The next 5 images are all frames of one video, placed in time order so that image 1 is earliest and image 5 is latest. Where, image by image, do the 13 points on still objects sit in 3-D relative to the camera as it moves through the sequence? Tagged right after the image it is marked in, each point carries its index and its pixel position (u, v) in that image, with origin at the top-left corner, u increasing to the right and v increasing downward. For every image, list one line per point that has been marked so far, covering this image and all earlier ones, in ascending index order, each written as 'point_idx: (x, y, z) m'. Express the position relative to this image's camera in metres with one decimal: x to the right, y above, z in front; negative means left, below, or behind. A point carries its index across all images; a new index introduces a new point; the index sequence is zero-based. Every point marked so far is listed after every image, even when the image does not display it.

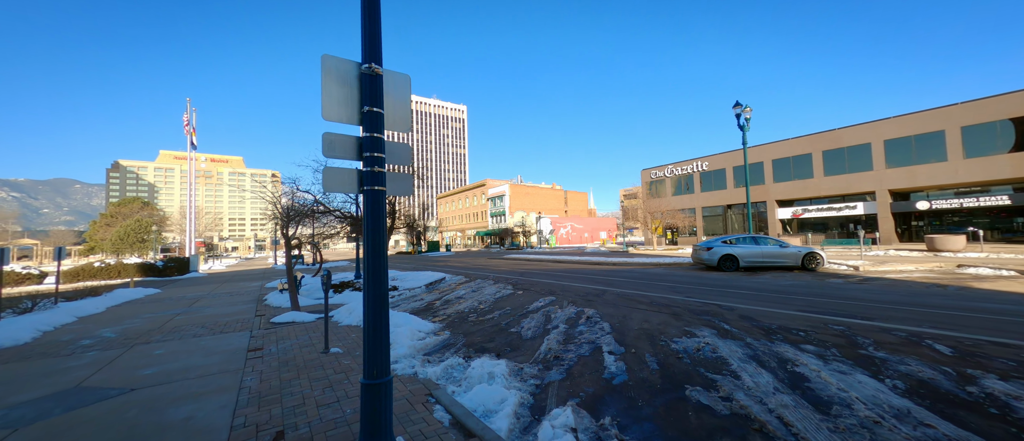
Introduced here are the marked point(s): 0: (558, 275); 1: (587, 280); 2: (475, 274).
0: (+1.9, -2.2, +14.1) m
1: (+2.7, -2.1, +12.3) m
2: (-1.6, -2.4, +15.6) m
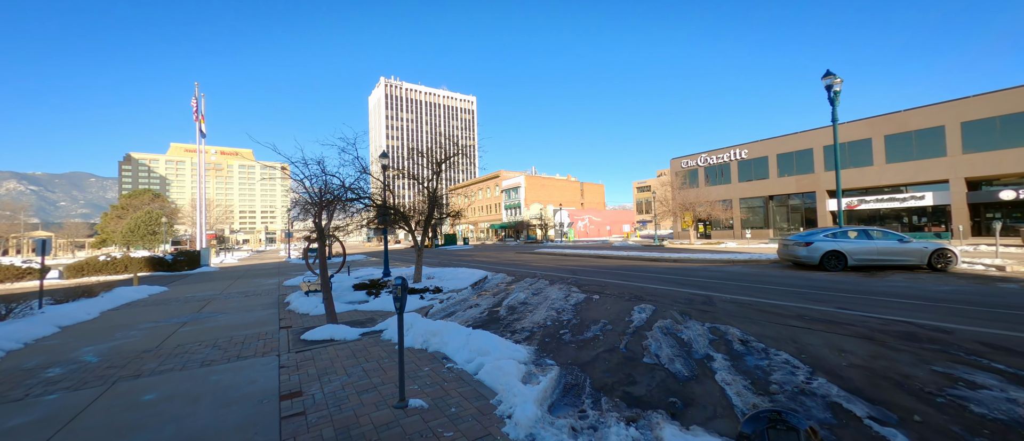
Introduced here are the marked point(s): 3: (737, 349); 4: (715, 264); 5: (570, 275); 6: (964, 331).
0: (+3.8, -1.9, +12.1) m
1: (+4.6, -1.8, +10.3) m
2: (+0.3, -2.1, +13.7) m
3: (+3.1, -1.8, +4.8) m
4: (+7.8, -1.7, +13.3) m
5: (+2.1, -1.9, +12.2) m
6: (+6.4, -1.6, +4.9) m
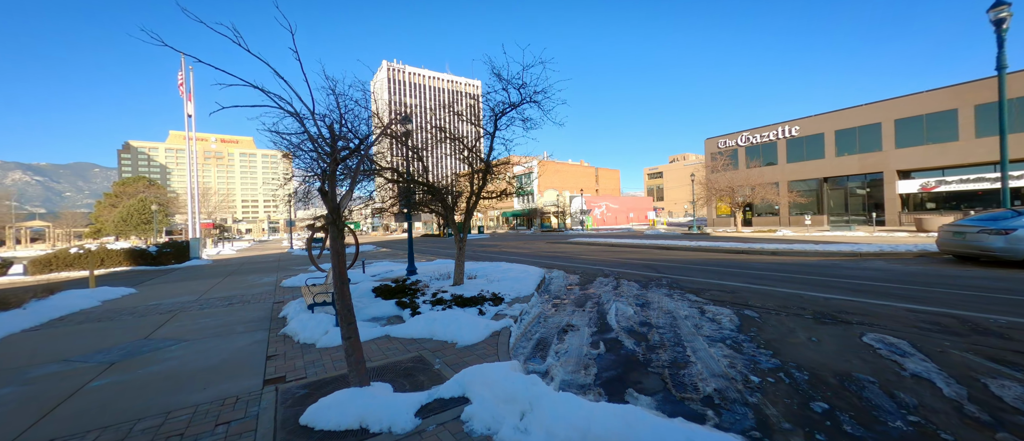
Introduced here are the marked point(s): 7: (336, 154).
0: (+5.6, -1.4, +9.1) m
1: (+6.4, -1.3, +7.3) m
2: (+2.2, -1.5, +10.8) m
3: (+4.9, -1.5, +1.8) m
4: (+9.7, -1.1, +10.3) m
5: (+3.9, -1.4, +9.3) m
6: (+8.2, -1.3, +1.9) m
7: (-1.6, +0.6, +3.2) m
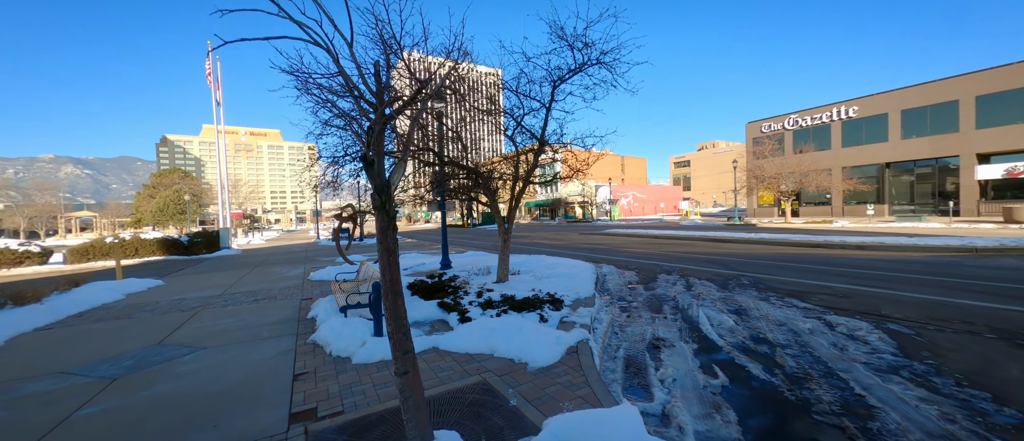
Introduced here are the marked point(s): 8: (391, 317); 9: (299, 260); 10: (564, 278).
0: (+6.8, -1.1, +7.7) m
1: (+7.4, -1.1, +5.8) m
2: (+3.4, -1.2, +9.6) m
3: (+5.6, -1.4, +0.4) m
4: (+10.9, -0.8, +8.7) m
5: (+5.1, -1.2, +8.0) m
6: (+8.9, -1.2, +0.4) m
7: (-0.8, +0.7, +2.2) m
8: (-0.8, -0.6, +2.2) m
9: (-9.2, -1.7, +14.8) m
10: (+1.1, -1.3, +7.6) m
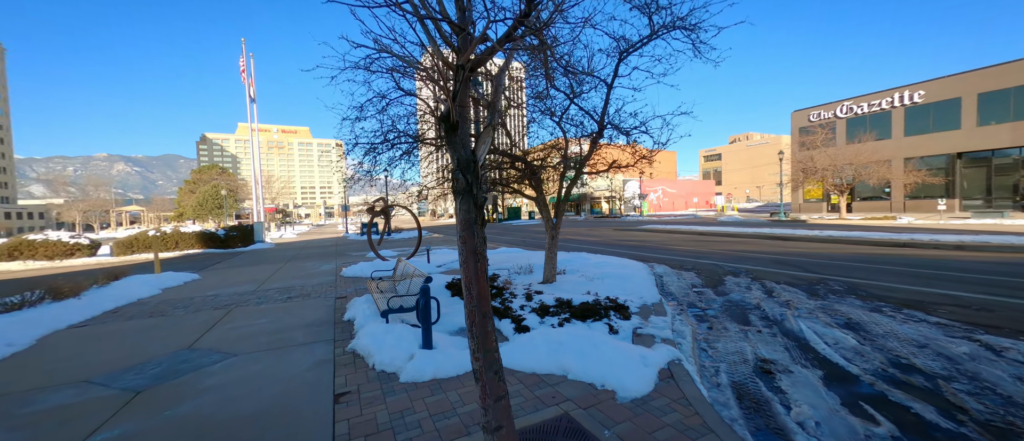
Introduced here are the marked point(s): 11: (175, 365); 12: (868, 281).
0: (+7.7, -1.0, +6.6) m
1: (+8.3, -1.1, +4.7) m
2: (+4.5, -1.1, +8.6) m
3: (+6.1, -1.4, -0.6) m
4: (+11.9, -0.7, +7.3) m
5: (+6.0, -1.1, +6.9) m
6: (+9.4, -1.2, -0.9) m
7: (-0.2, +0.7, +1.5) m
8: (-0.2, -0.6, +1.6) m
9: (-7.7, -1.5, +14.7) m
10: (+2.0, -1.2, +6.8) m
11: (-3.9, -1.6, +3.9) m
12: (+6.3, -1.1, +6.1) m
